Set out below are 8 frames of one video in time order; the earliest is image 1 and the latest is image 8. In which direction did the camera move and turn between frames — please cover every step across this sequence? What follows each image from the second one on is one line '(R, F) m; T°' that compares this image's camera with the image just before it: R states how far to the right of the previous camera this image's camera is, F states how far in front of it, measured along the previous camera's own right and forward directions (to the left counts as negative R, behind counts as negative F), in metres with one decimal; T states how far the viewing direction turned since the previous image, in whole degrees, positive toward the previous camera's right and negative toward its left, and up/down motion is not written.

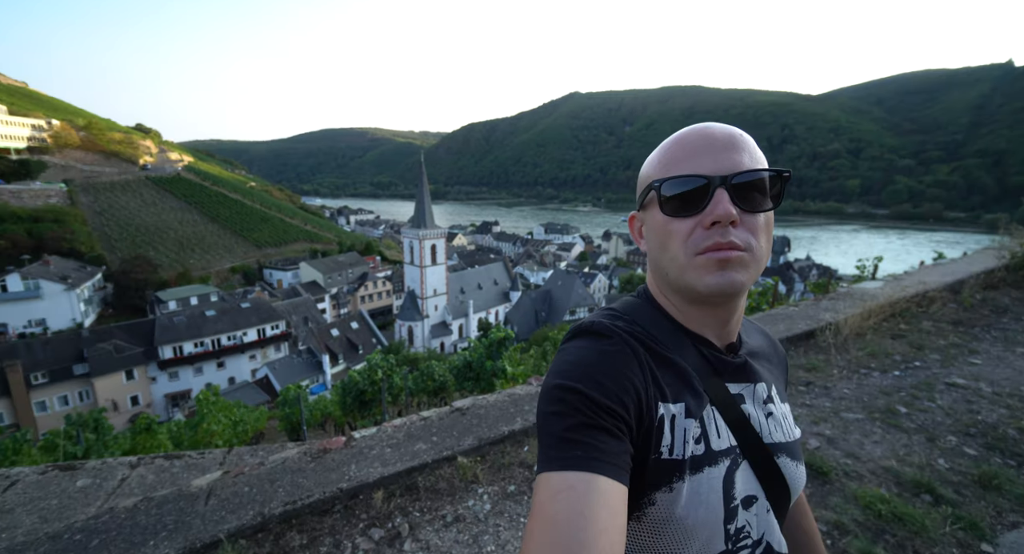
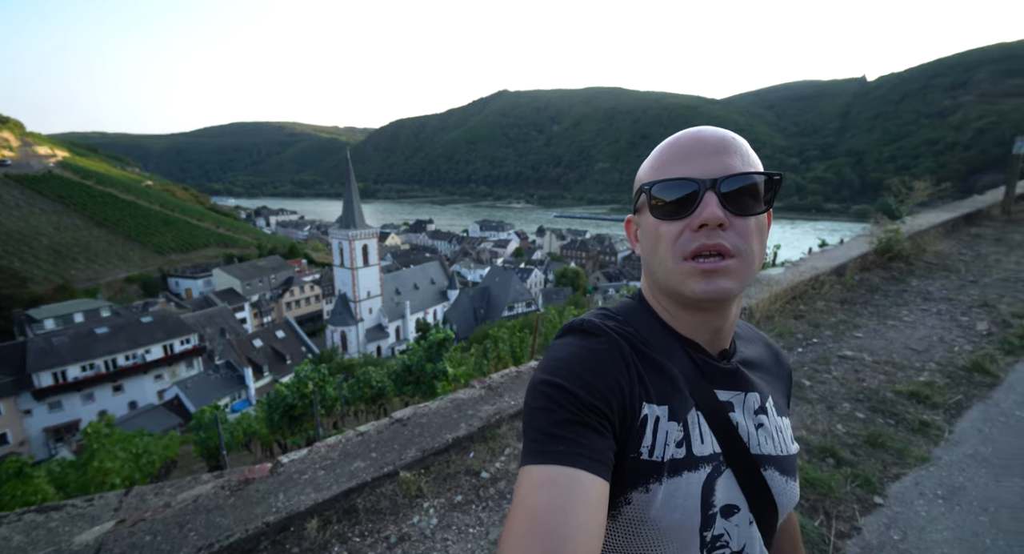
(0.0, +0.1) m; +7°
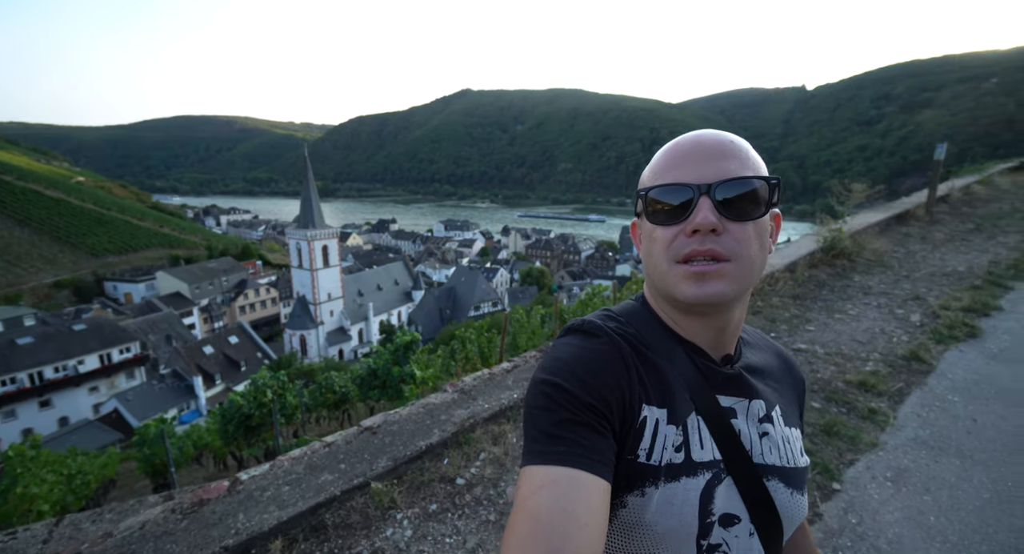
(-0.1, +0.1) m; +4°
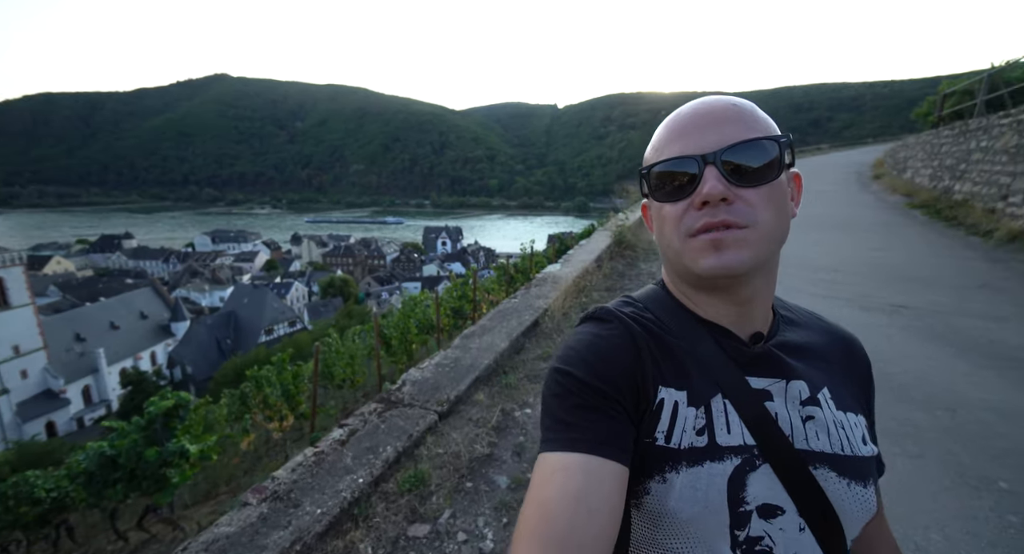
(-0.2, +1.1) m; +23°
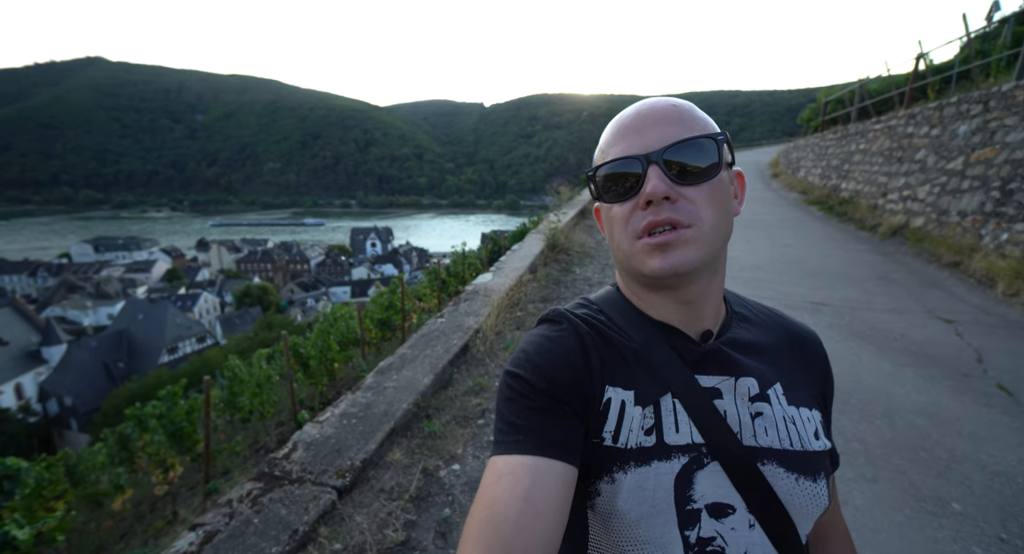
(0.0, +0.5) m; +7°
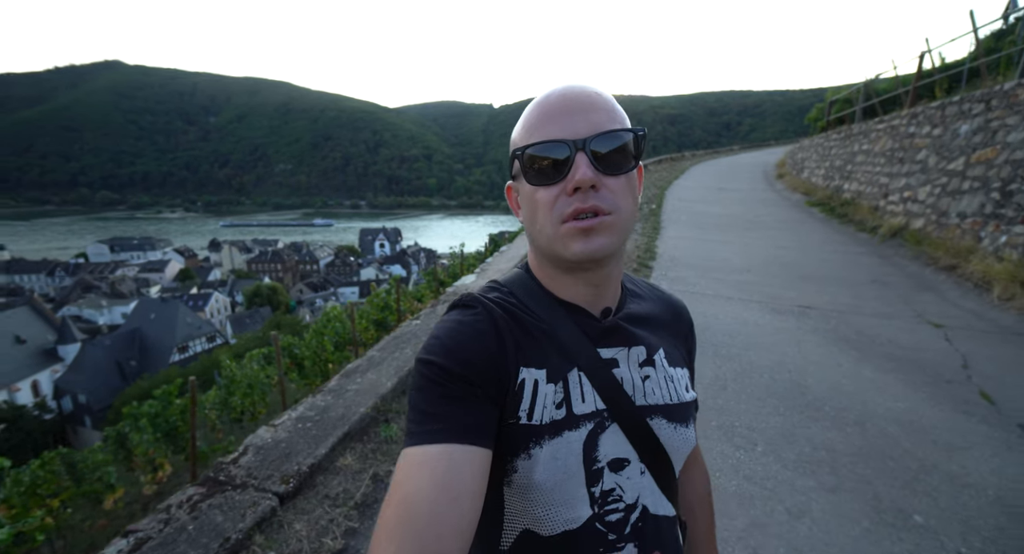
(+0.2, 0.0) m; -1°
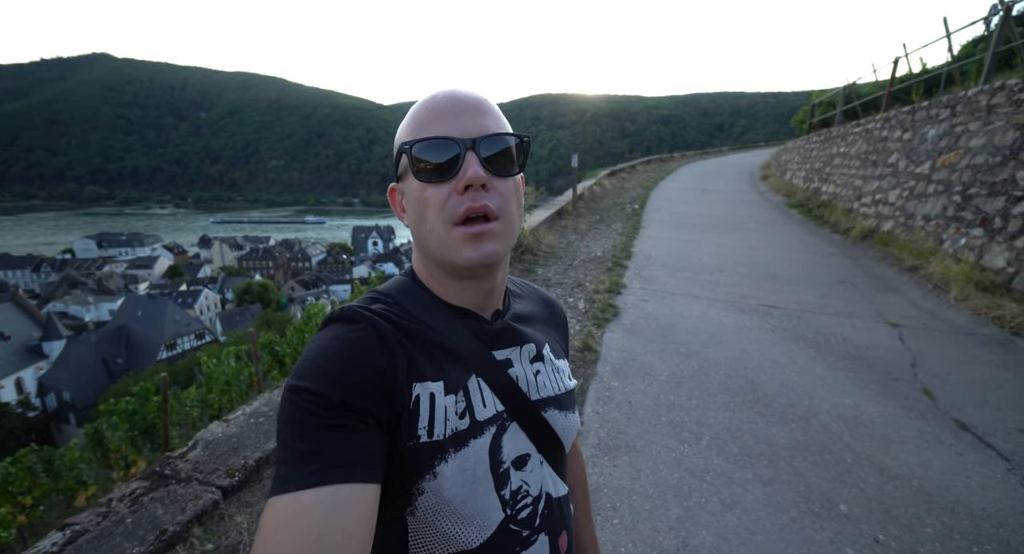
(+0.2, -0.1) m; 0°
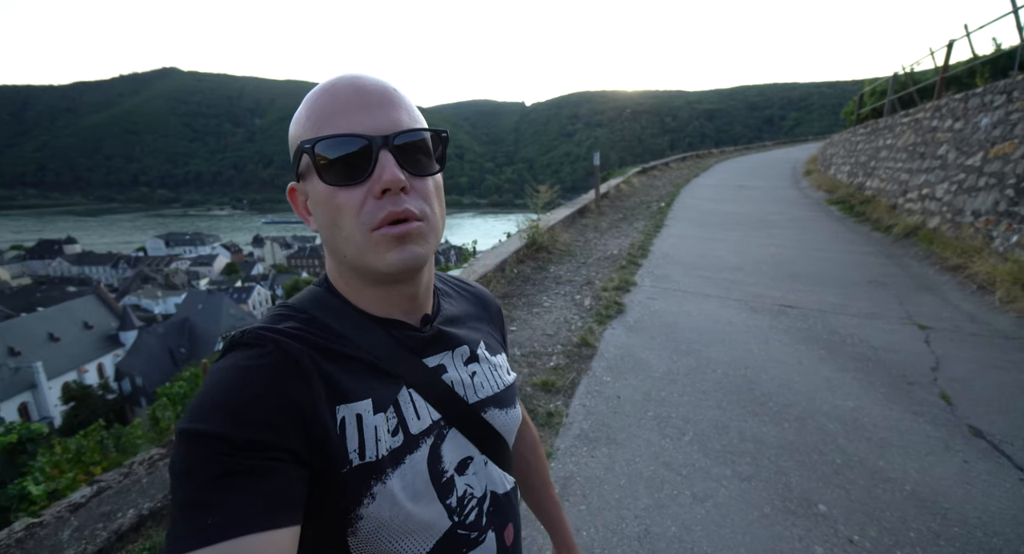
(+0.3, -0.1) m; -5°
